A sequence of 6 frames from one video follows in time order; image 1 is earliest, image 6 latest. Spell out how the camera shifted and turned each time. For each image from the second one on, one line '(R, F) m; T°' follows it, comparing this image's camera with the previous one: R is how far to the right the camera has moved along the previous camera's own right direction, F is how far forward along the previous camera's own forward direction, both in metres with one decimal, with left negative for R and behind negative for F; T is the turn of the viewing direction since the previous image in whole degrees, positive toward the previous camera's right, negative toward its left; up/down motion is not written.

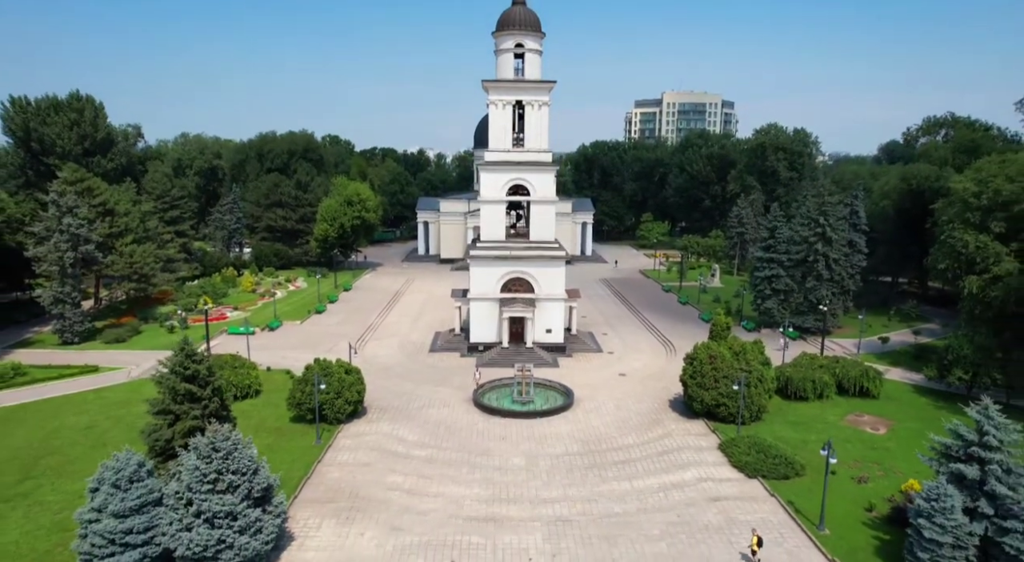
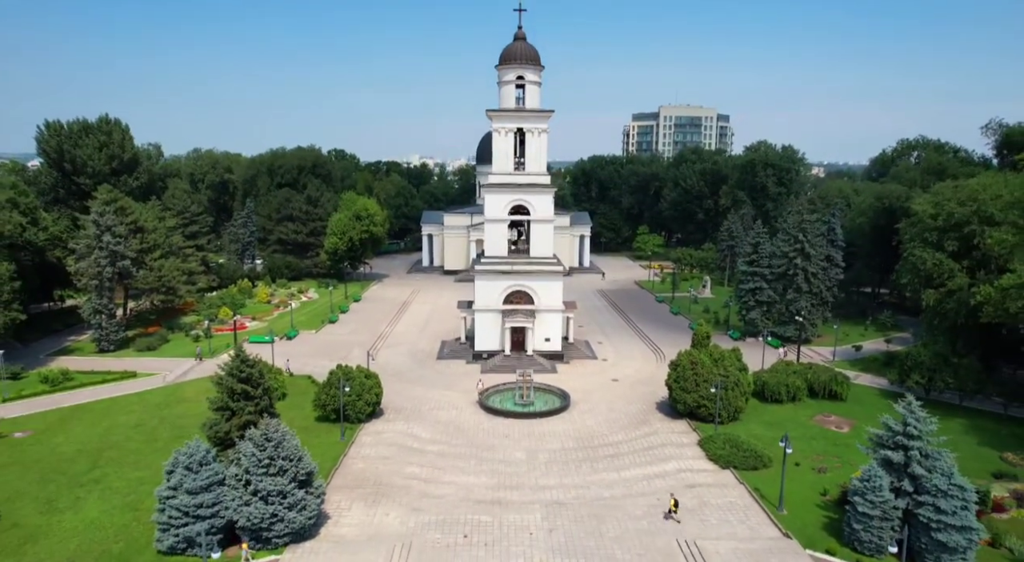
(-0.1, -2.7) m; 0°
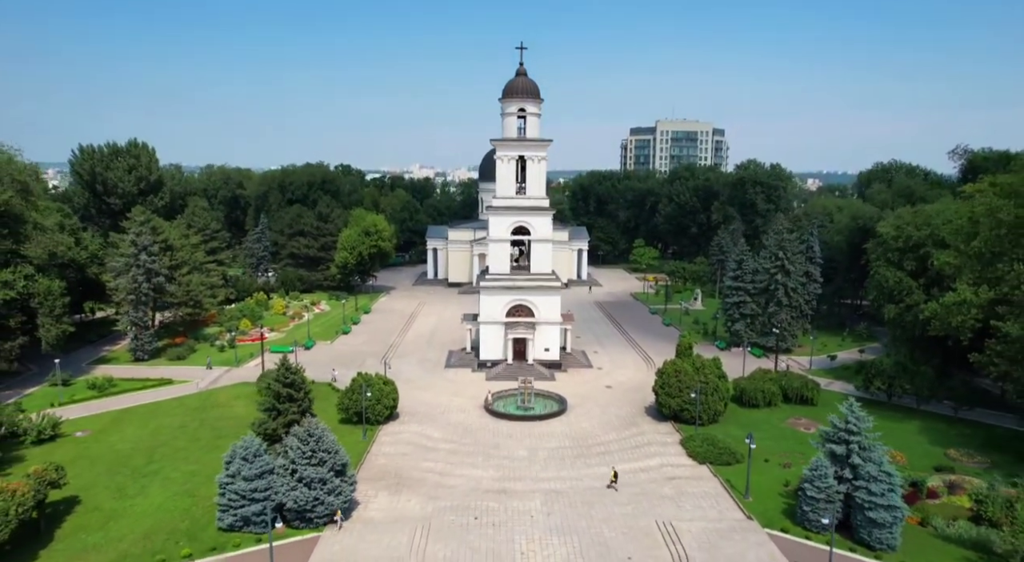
(-0.1, -3.0) m; 0°
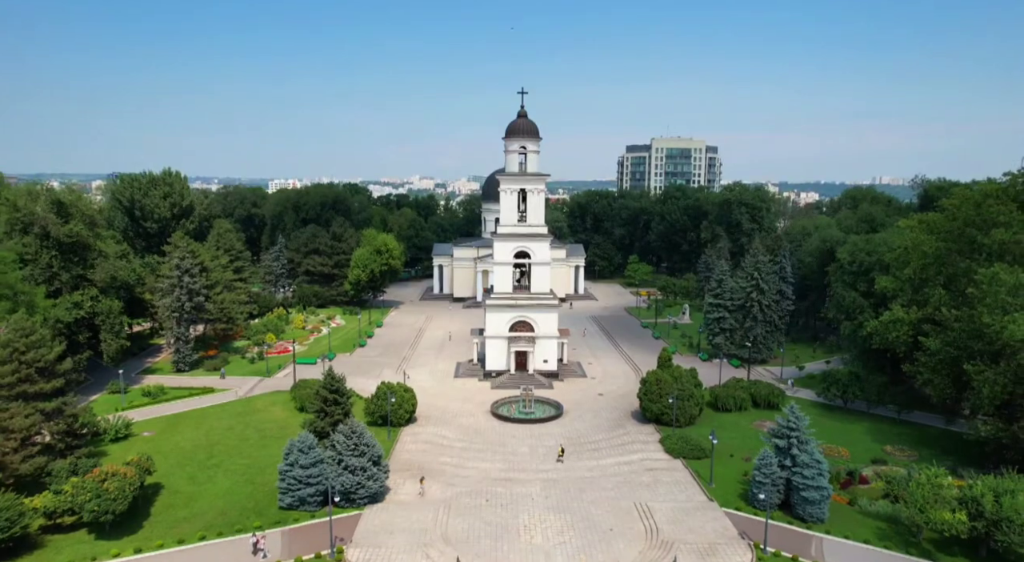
(-0.2, -4.5) m; 0°
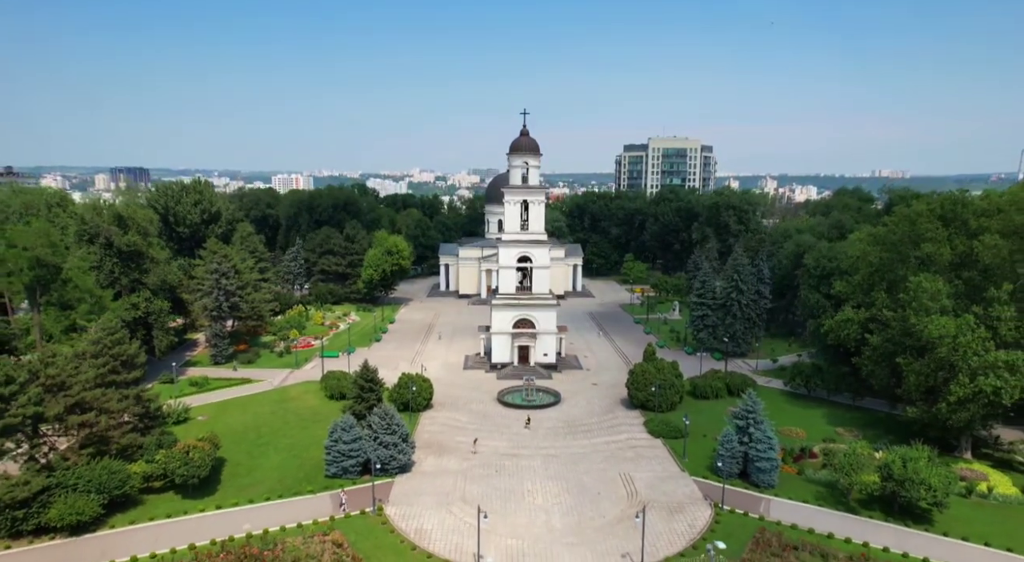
(-0.3, -4.7) m; 0°
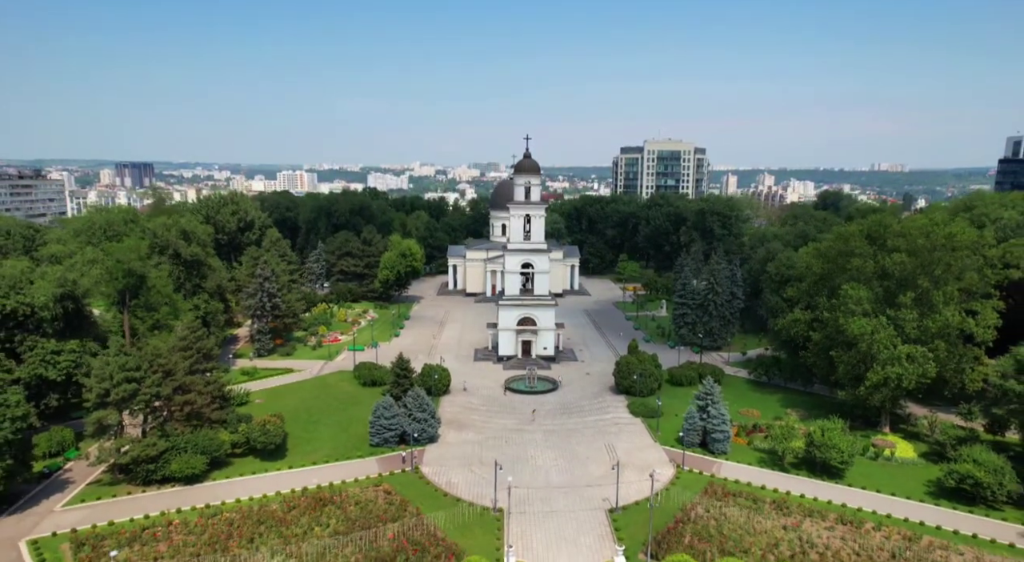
(-0.4, -6.9) m; 0°
